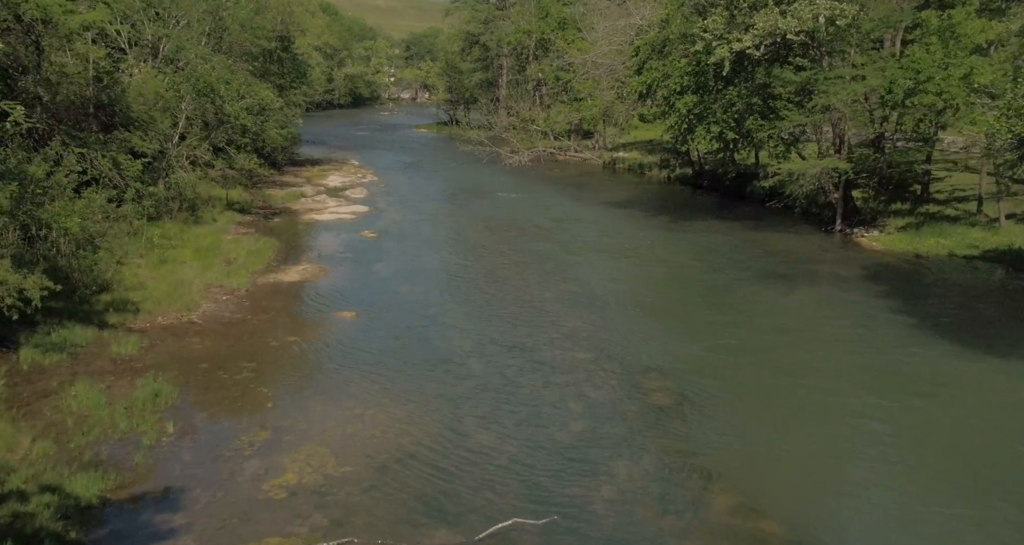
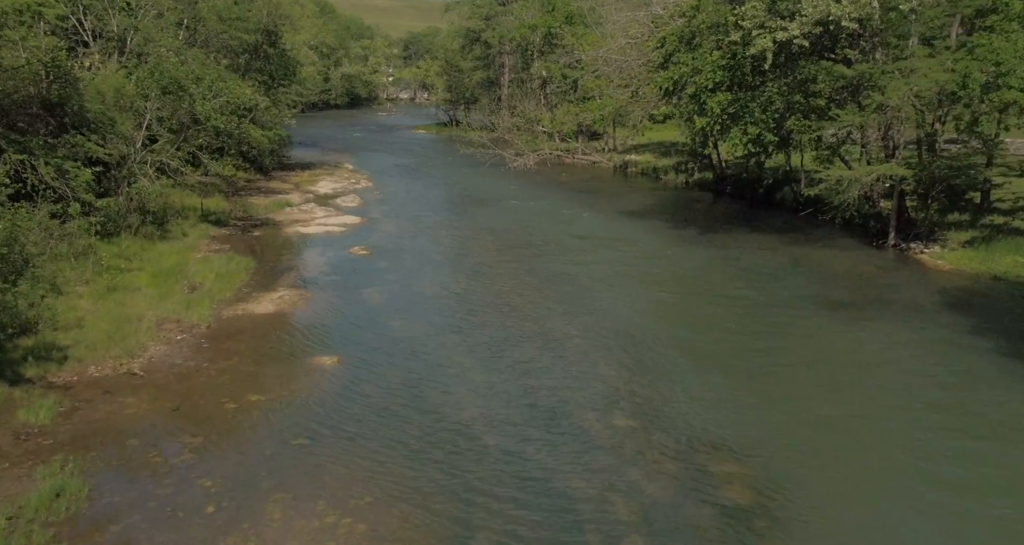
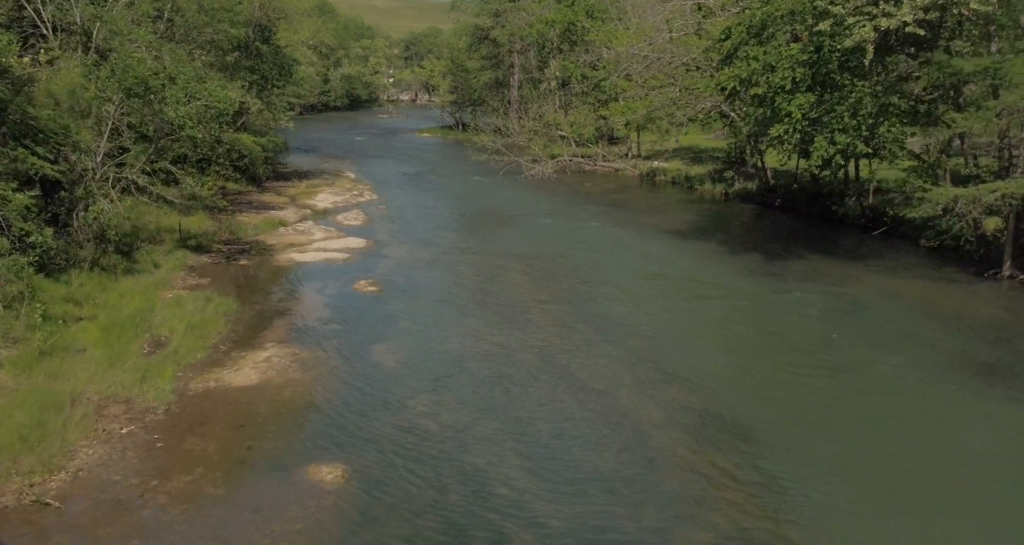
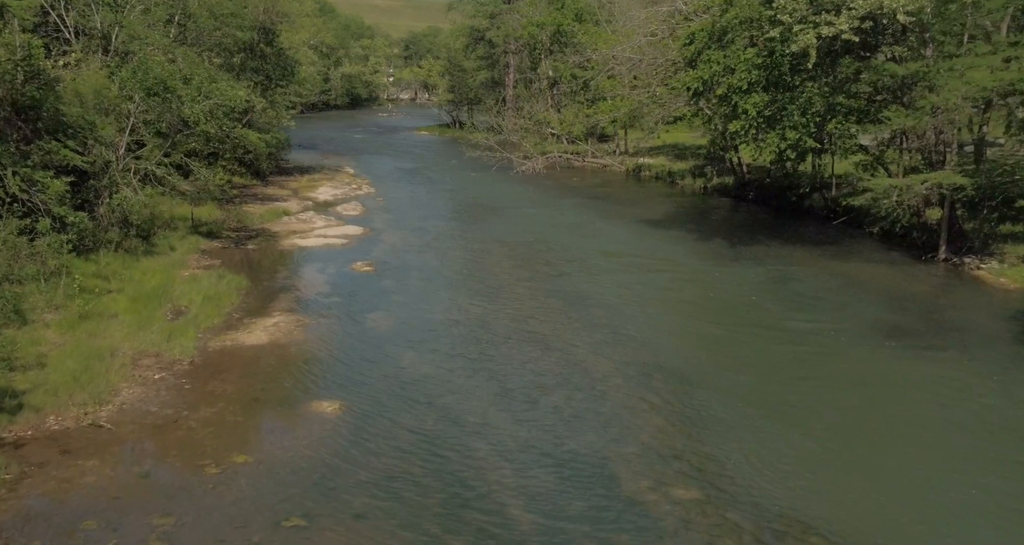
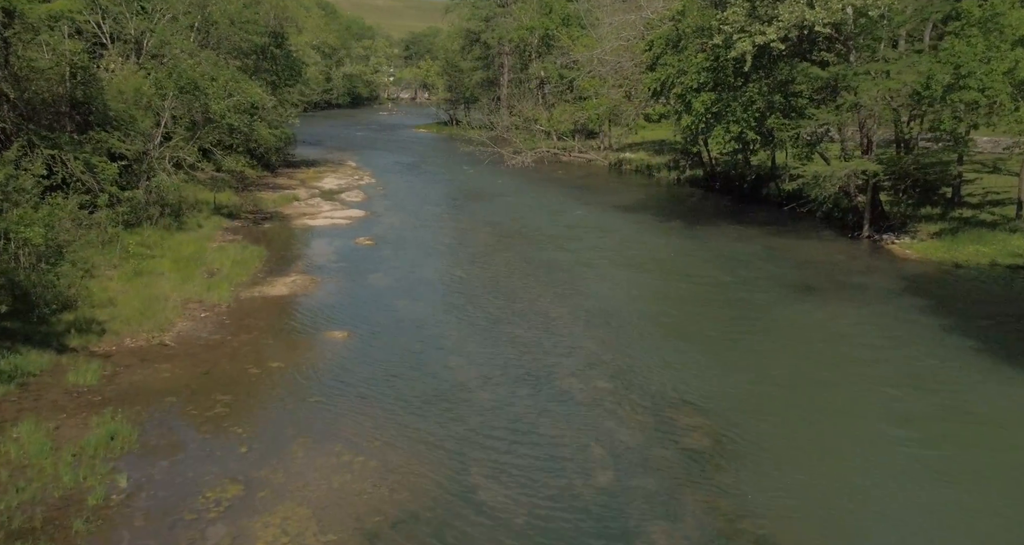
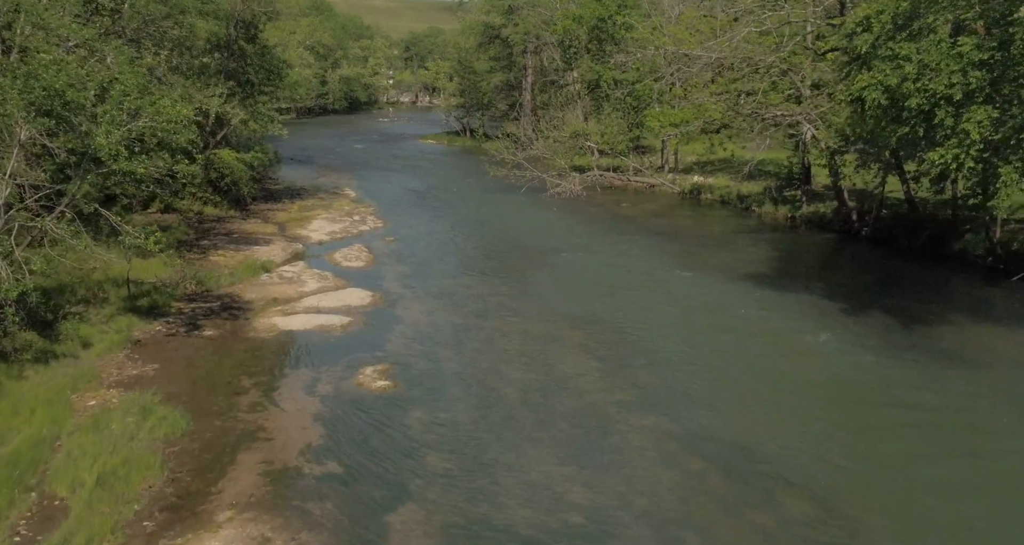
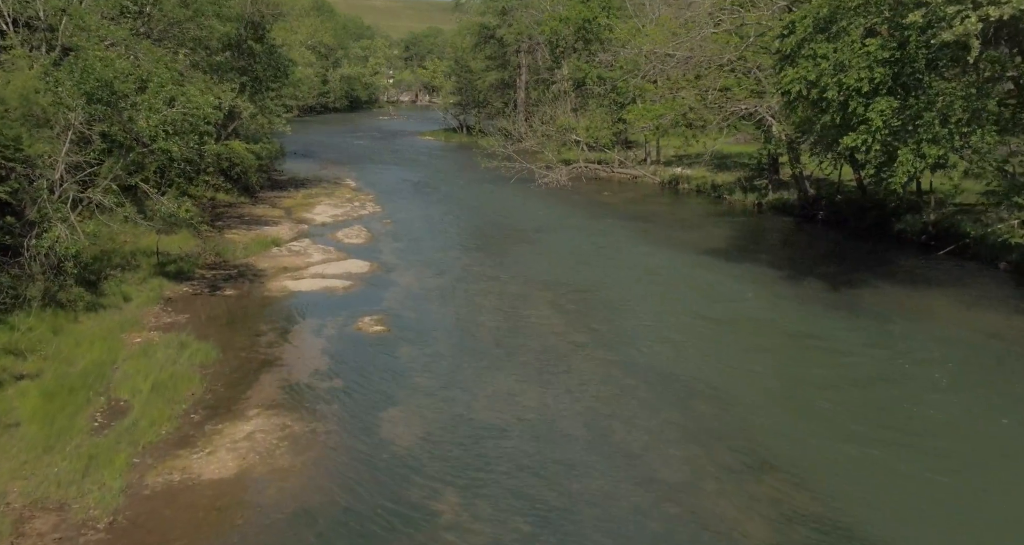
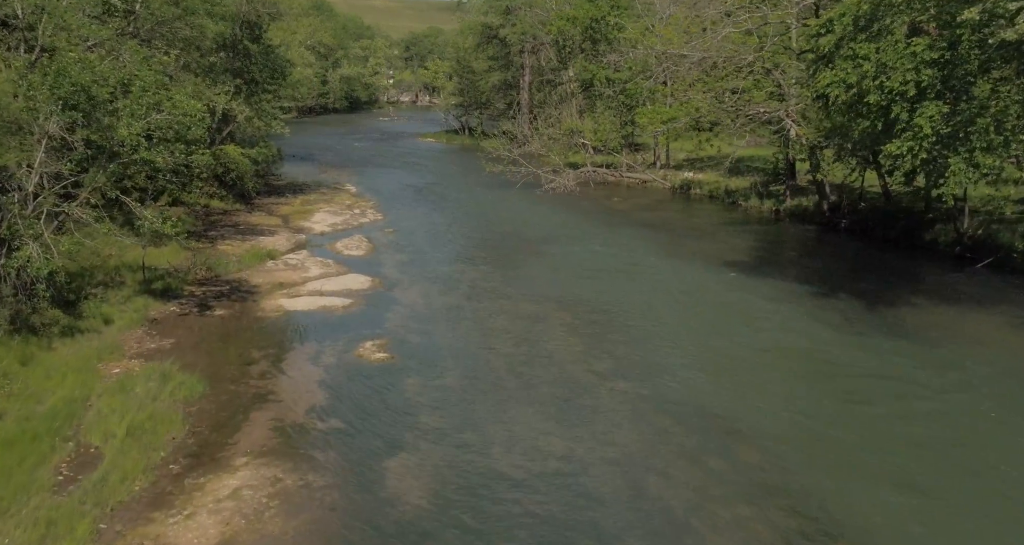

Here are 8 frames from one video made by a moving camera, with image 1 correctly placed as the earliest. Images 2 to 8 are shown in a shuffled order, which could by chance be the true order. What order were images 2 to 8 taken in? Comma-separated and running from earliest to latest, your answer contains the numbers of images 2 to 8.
5, 2, 4, 3, 7, 8, 6
